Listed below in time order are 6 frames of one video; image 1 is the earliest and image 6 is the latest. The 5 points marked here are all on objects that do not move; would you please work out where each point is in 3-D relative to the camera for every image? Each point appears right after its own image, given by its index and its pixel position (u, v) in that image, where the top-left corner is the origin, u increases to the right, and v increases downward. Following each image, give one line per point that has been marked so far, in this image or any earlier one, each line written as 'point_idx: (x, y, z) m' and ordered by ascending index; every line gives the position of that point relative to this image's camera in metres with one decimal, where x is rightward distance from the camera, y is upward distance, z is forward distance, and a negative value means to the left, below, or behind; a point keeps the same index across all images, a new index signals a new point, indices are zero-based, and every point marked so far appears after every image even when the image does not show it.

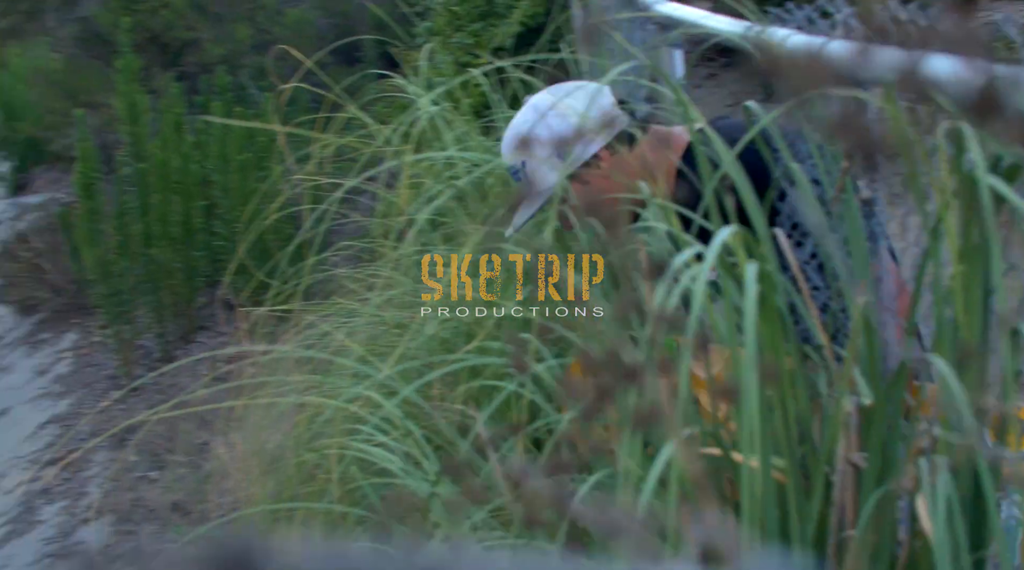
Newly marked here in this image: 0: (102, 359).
0: (-3.0, -0.5, +11.7) m
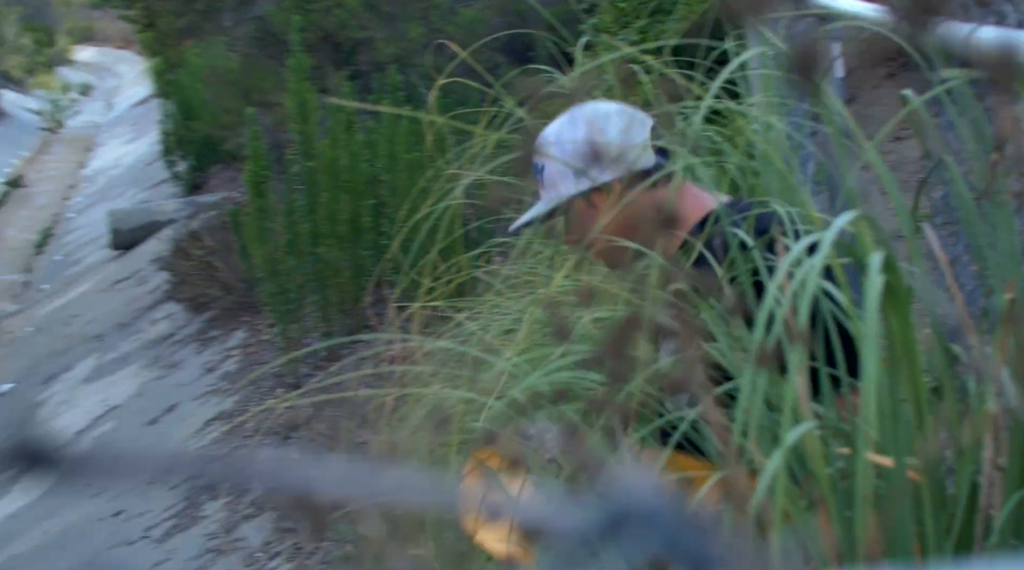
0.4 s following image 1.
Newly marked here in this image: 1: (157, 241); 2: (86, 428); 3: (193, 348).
0: (-1.7, -0.5, +11.7) m
1: (-4.4, +0.5, +20.1) m
2: (-3.2, -1.1, +12.5) m
3: (-2.6, -0.5, +13.2) m
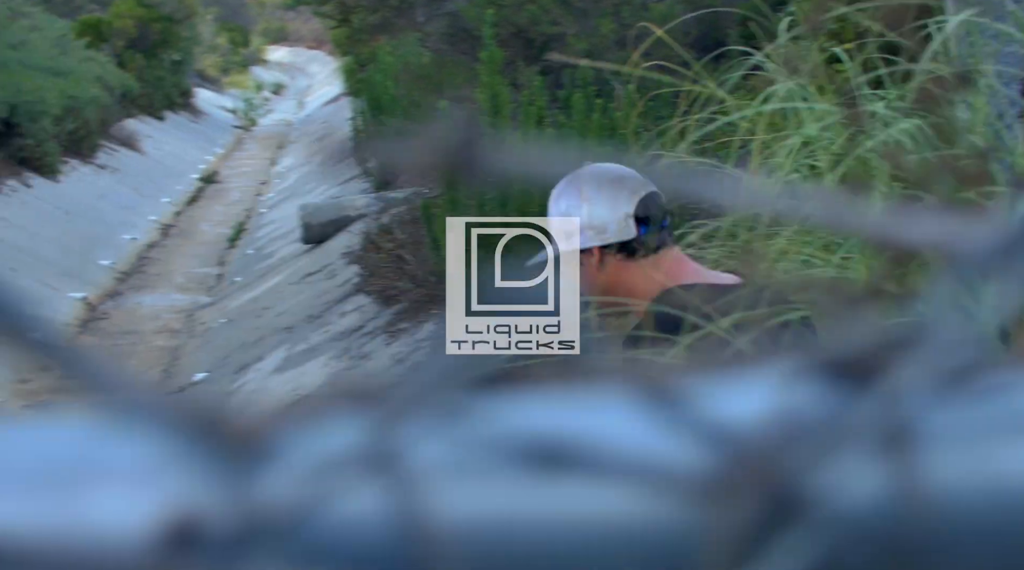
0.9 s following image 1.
0: (-0.4, -0.5, +11.8) m
1: (-2.1, +0.6, +20.4) m
2: (-1.8, -1.0, +12.6) m
3: (-1.0, -0.4, +13.3) m
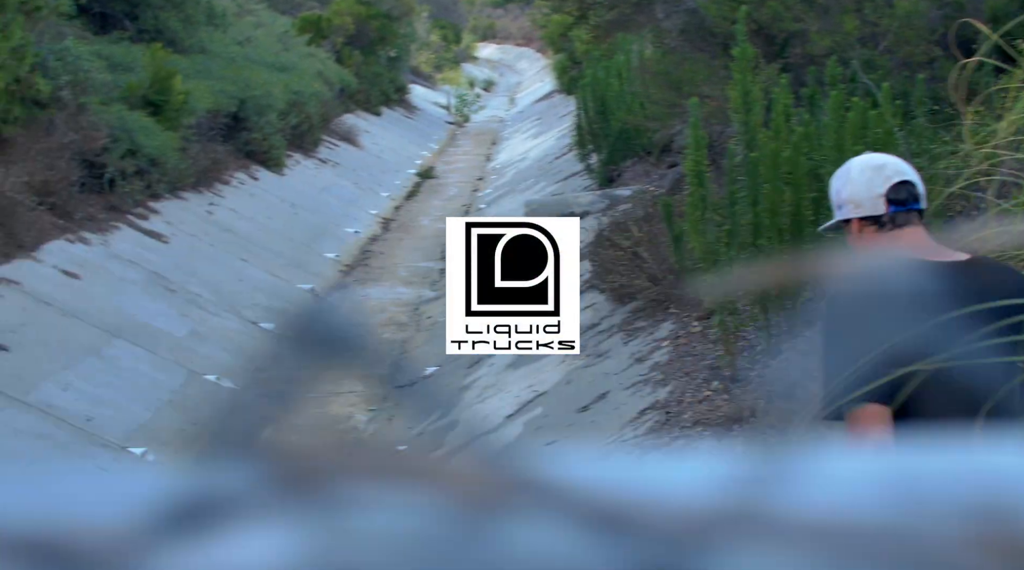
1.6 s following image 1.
0: (+1.3, -0.5, +11.6) m
1: (+0.8, +0.7, +20.3) m
2: (+0.1, -1.0, +12.6) m
3: (+0.9, -0.4, +13.2) m
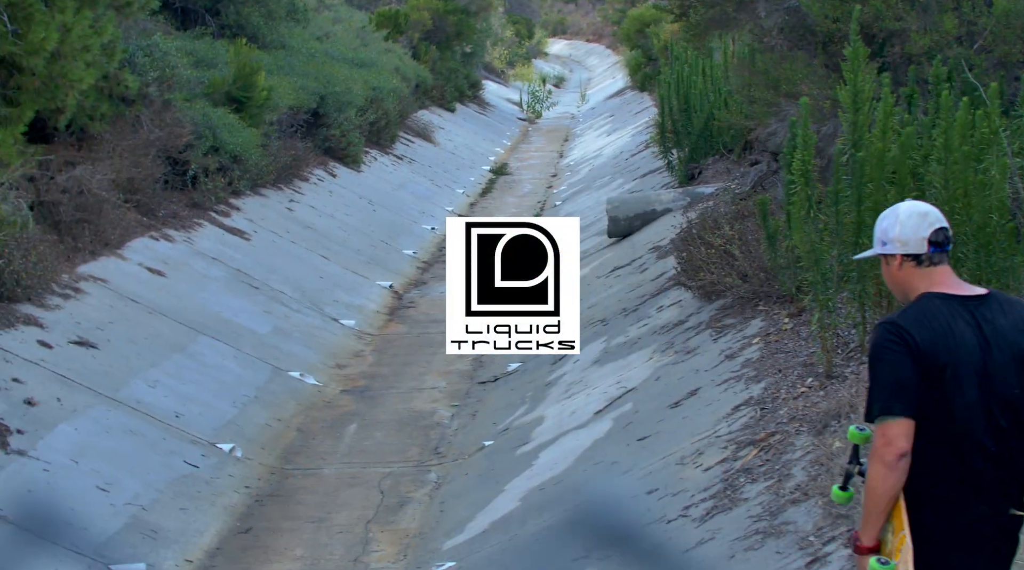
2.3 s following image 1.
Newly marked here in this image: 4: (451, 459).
0: (+2.0, -0.4, +11.5) m
1: (+1.8, +0.7, +20.2) m
2: (+0.7, -0.9, +12.6) m
3: (+1.6, -0.4, +13.1) m
4: (-0.5, -1.5, +13.6) m
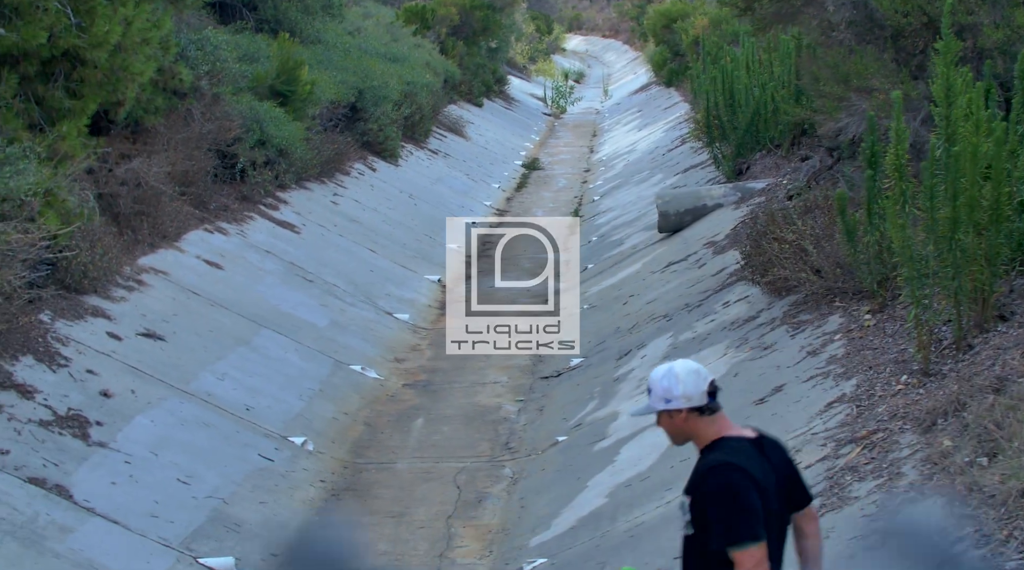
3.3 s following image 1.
0: (+2.6, -0.4, +11.4) m
1: (+2.4, +0.7, +20.1) m
2: (+1.3, -0.9, +12.5) m
3: (+2.2, -0.4, +13.0) m
4: (+0.1, -1.4, +13.5) m
